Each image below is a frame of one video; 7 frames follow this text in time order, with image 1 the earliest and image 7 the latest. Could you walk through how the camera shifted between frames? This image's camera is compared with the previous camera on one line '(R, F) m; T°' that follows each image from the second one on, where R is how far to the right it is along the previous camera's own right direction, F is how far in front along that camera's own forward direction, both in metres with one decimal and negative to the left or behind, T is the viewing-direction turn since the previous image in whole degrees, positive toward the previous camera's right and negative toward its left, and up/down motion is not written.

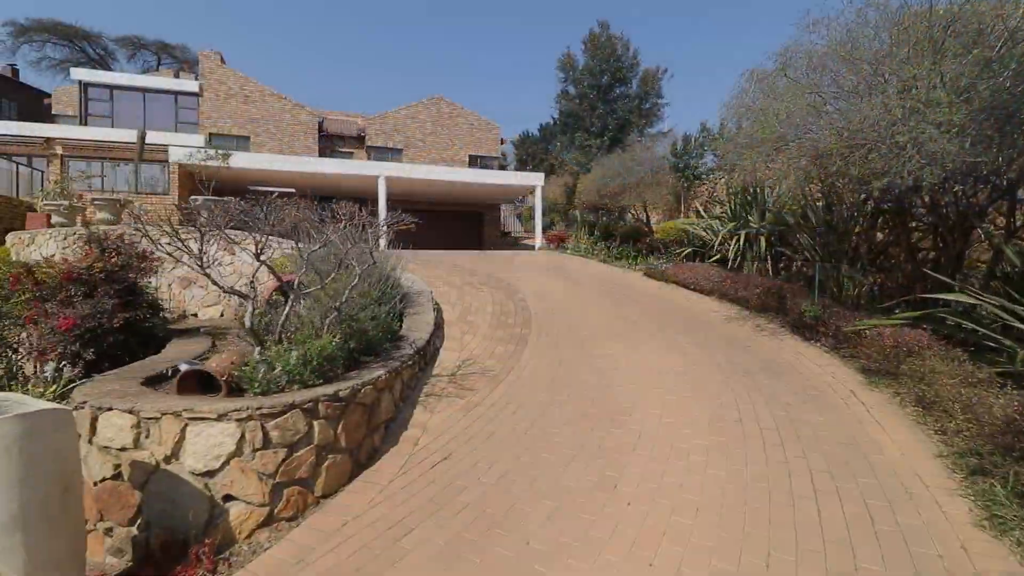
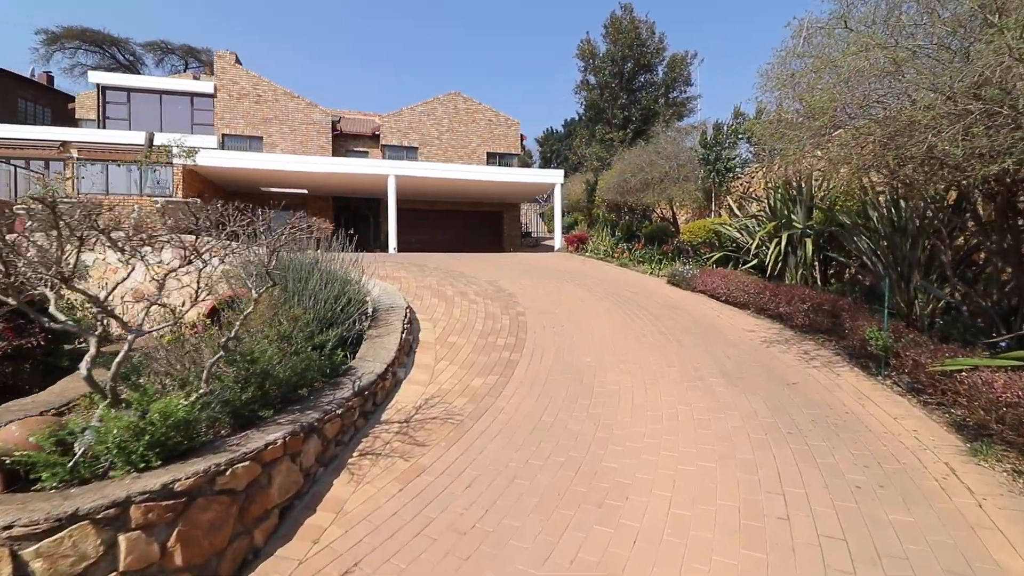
(+0.6, +1.3) m; -4°
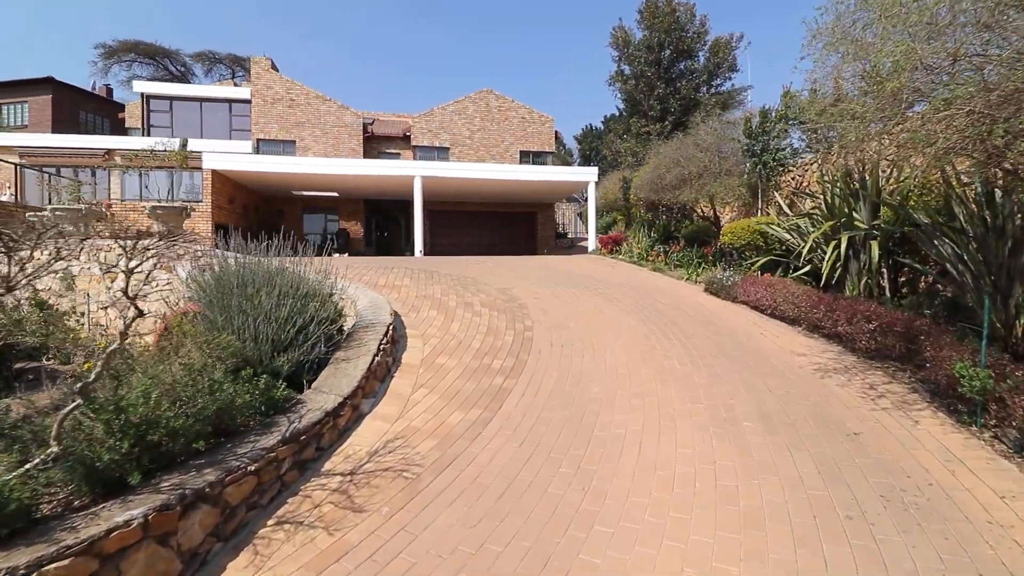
(+0.6, +1.0) m; -5°
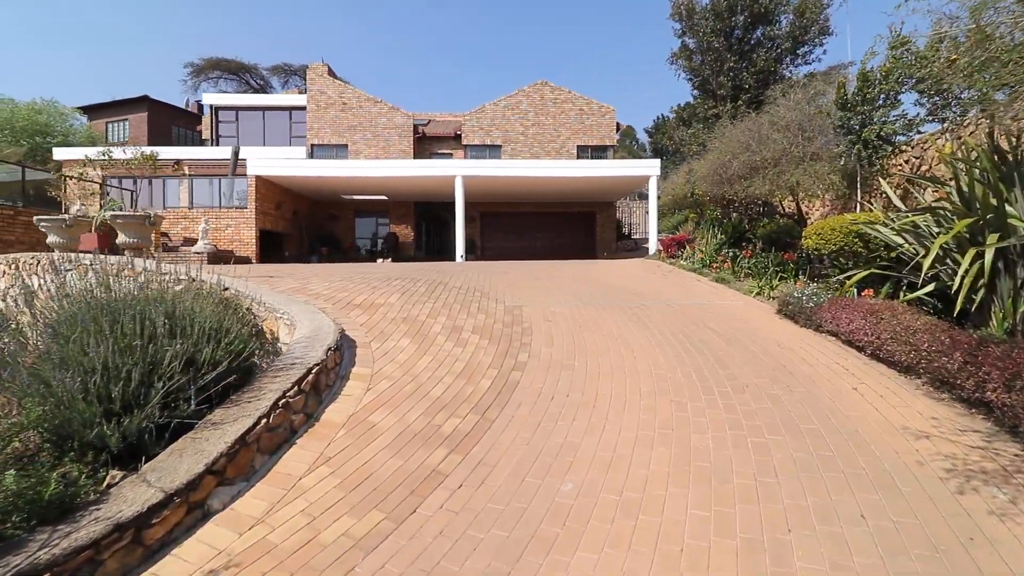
(+1.0, +1.8) m; -9°
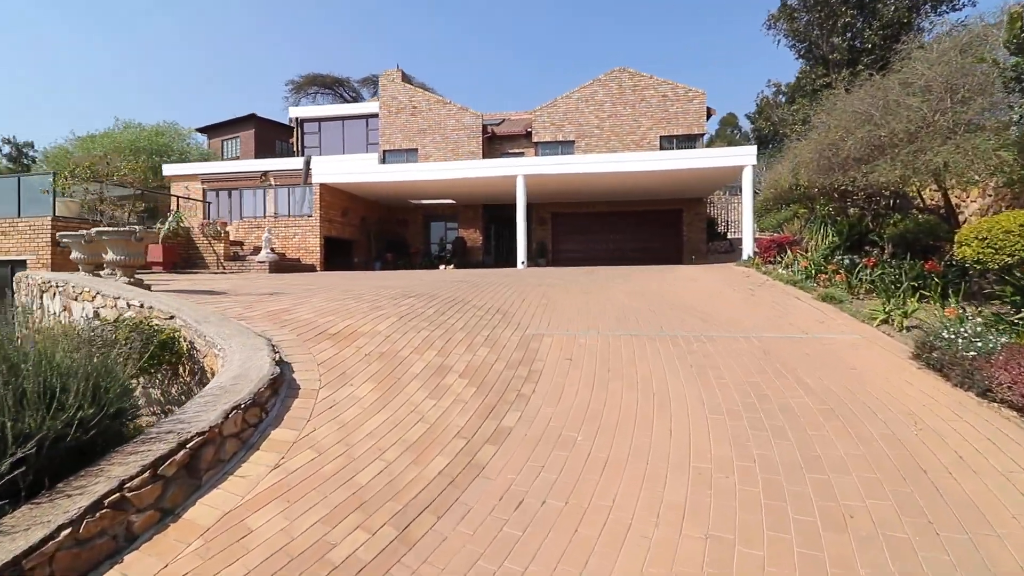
(+0.9, +1.6) m; -11°
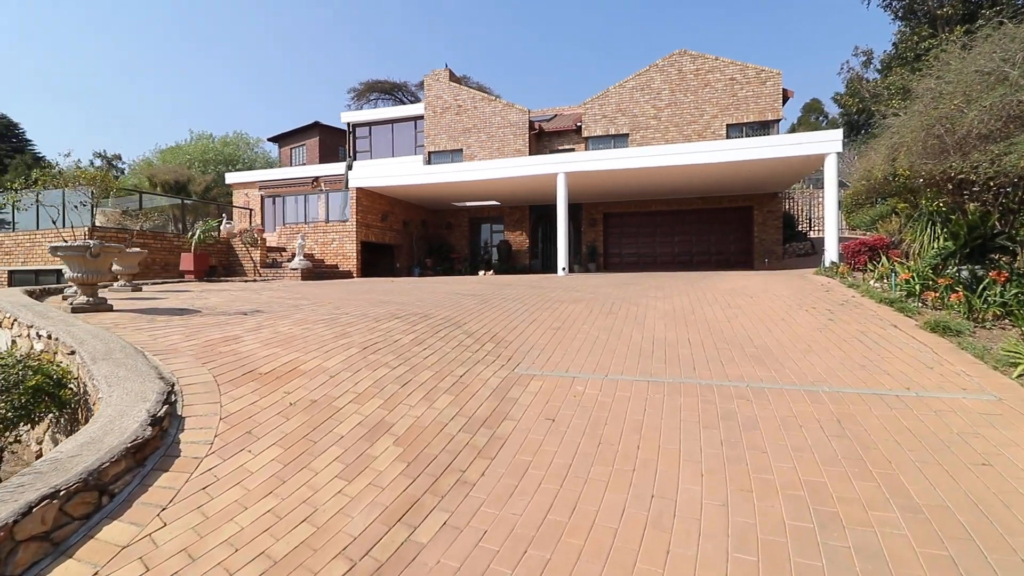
(+0.8, +1.4) m; -8°
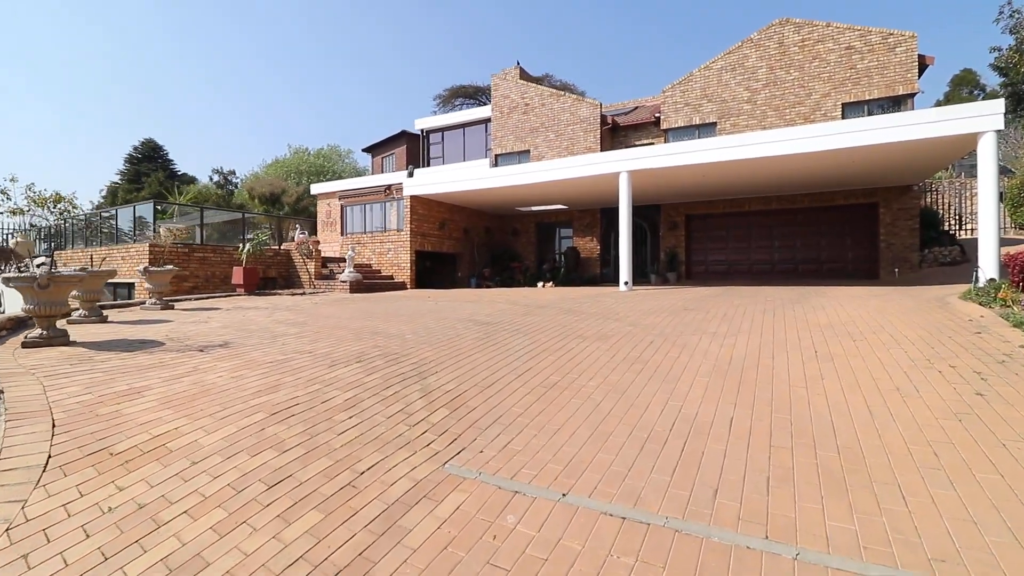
(+1.1, +1.6) m; -11°
